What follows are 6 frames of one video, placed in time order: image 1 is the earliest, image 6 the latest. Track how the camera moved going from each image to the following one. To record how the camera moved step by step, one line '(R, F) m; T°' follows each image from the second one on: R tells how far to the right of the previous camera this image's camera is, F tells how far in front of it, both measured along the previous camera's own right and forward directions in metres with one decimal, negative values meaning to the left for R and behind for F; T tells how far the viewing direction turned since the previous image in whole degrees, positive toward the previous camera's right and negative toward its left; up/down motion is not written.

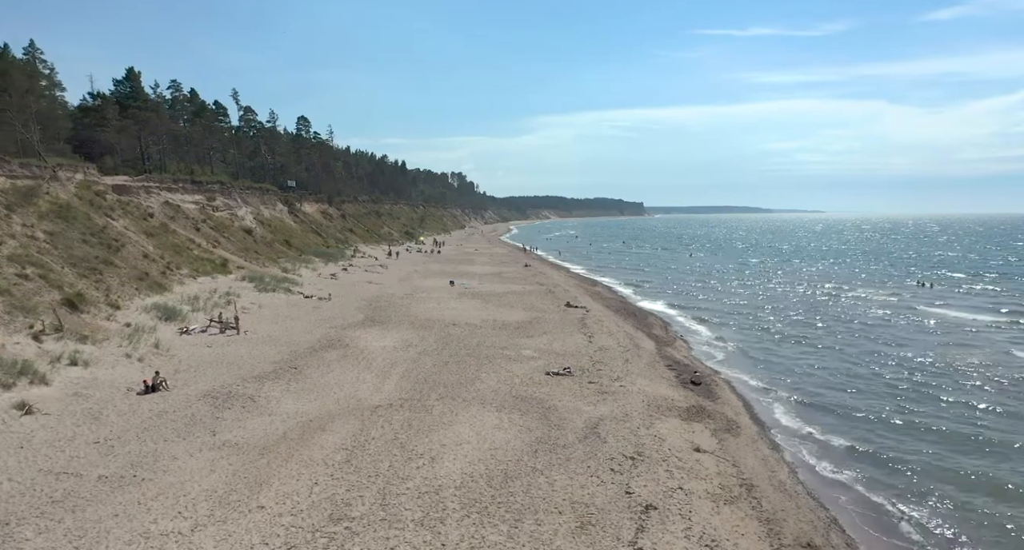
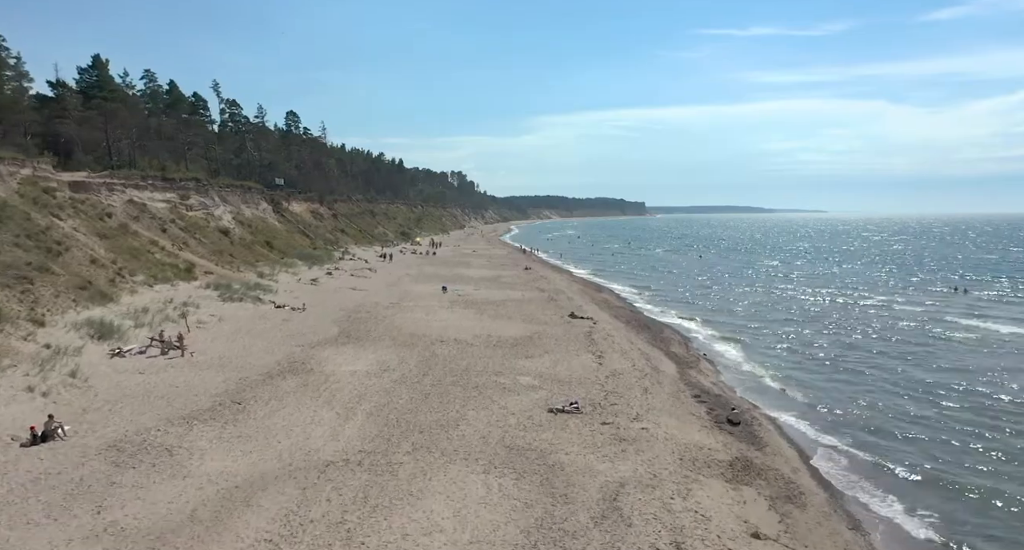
(+0.2, +4.3) m; 0°
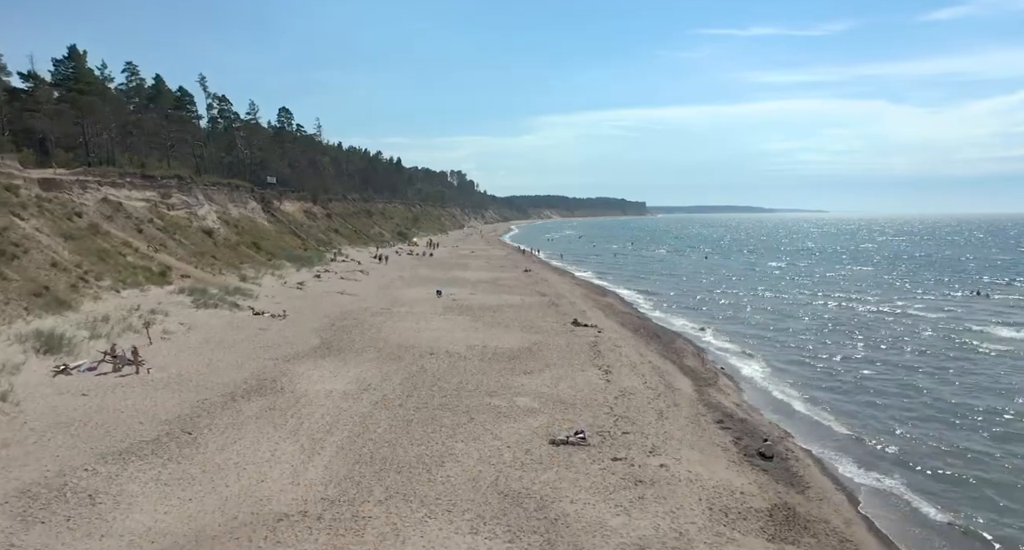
(+0.1, +2.6) m; 0°
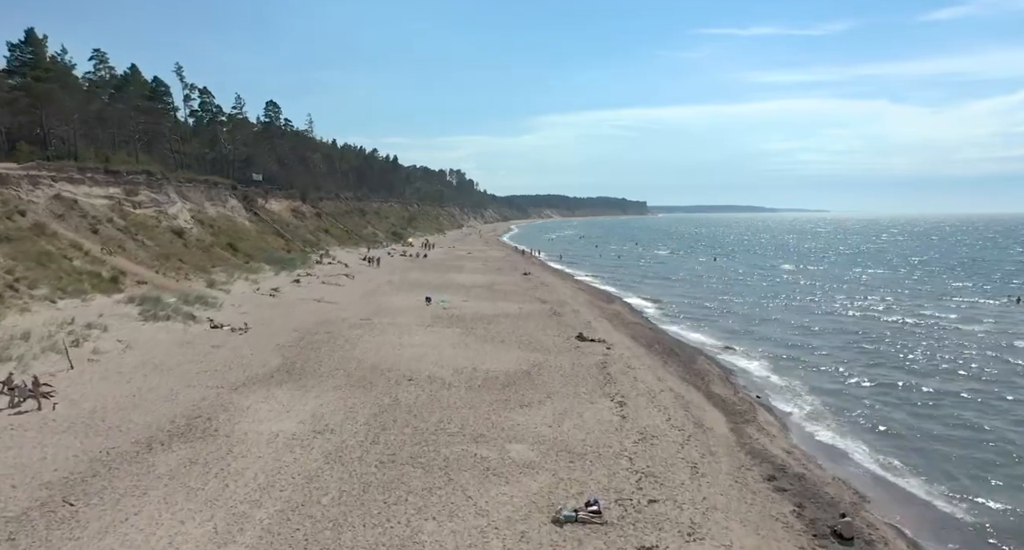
(+0.2, +4.0) m; 0°
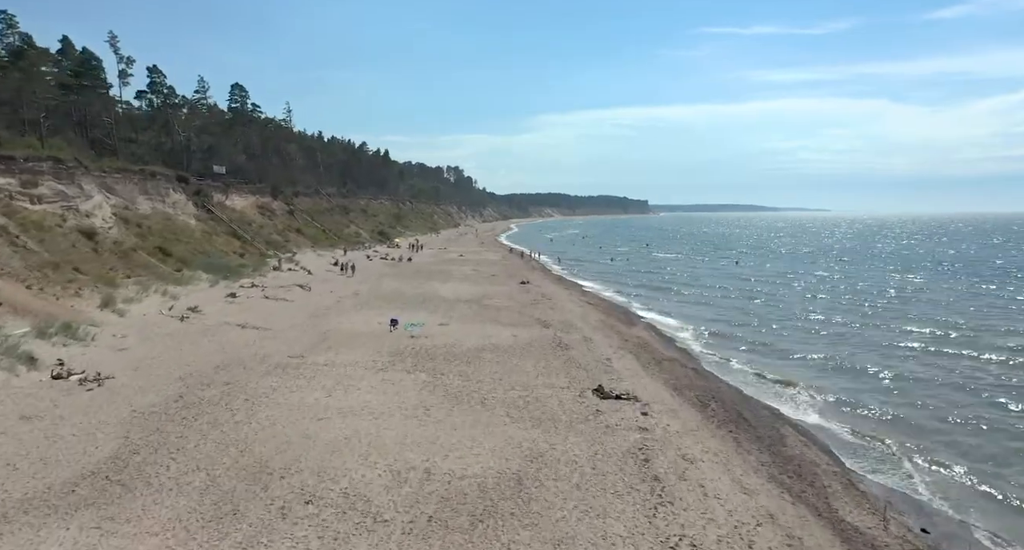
(+0.4, +8.8) m; 0°
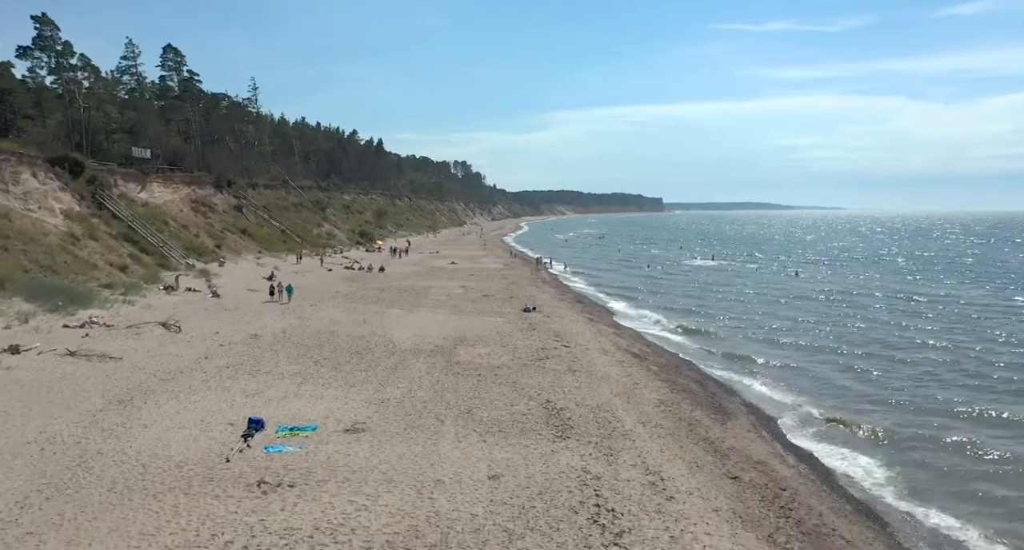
(+0.6, +14.5) m; -1°
